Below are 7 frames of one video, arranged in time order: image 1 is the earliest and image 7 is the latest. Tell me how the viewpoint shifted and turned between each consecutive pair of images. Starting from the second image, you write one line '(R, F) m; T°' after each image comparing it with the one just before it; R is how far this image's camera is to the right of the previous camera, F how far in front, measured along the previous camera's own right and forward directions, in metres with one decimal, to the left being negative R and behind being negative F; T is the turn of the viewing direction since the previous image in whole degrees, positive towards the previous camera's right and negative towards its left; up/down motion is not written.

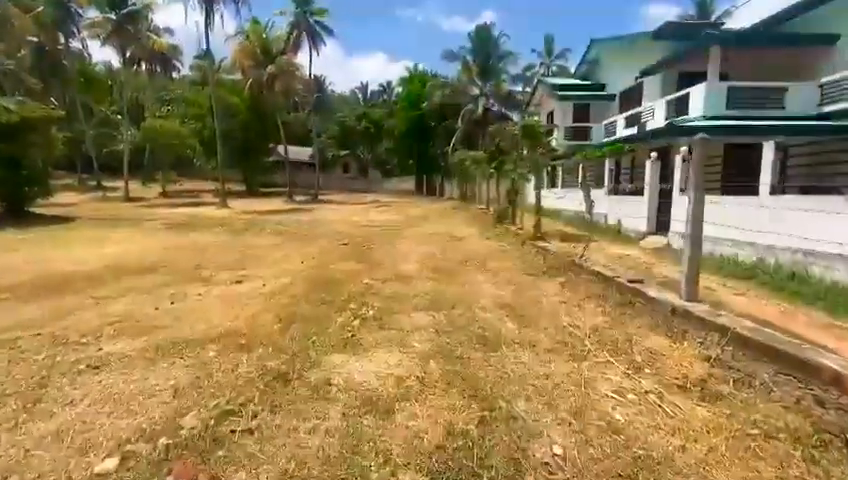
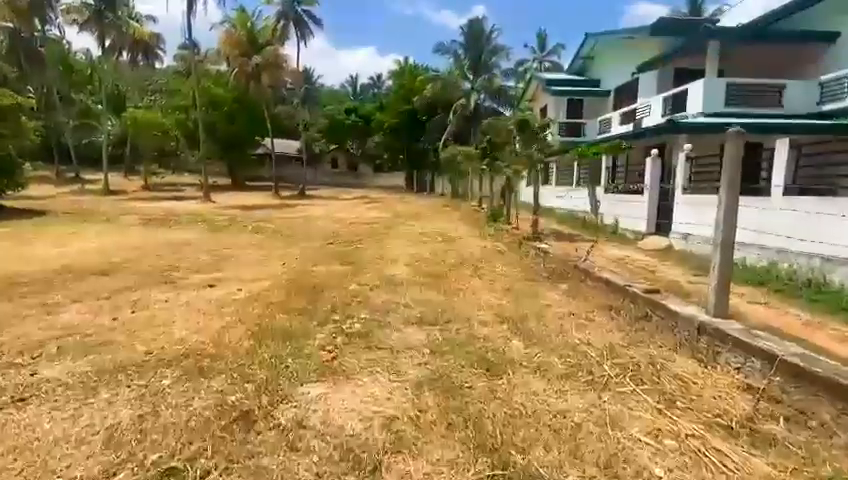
(-0.1, +0.8) m; +1°
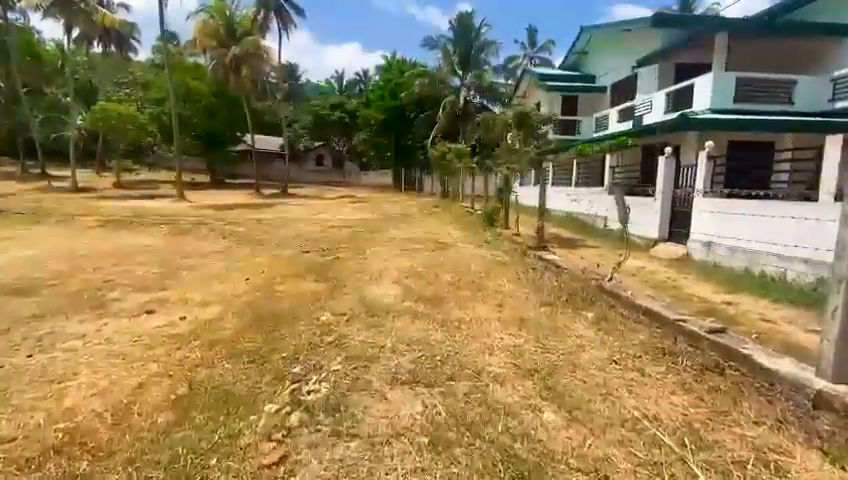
(-0.1, +1.6) m; +2°
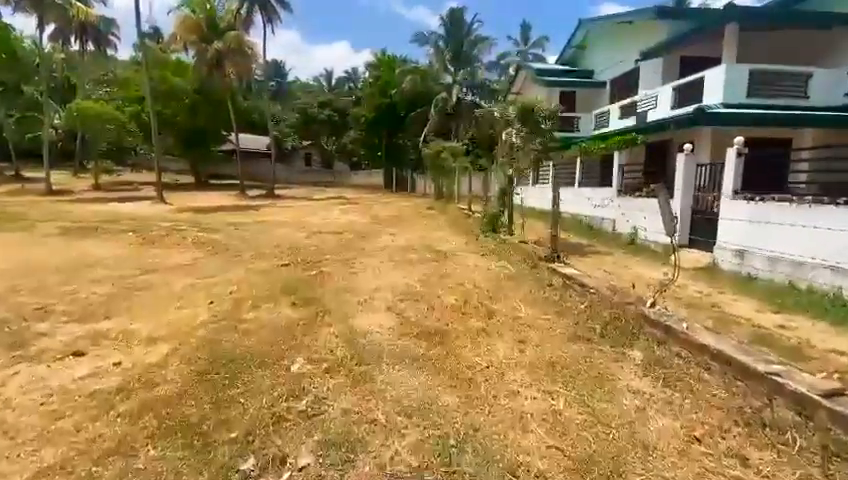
(-0.1, +1.4) m; +1°
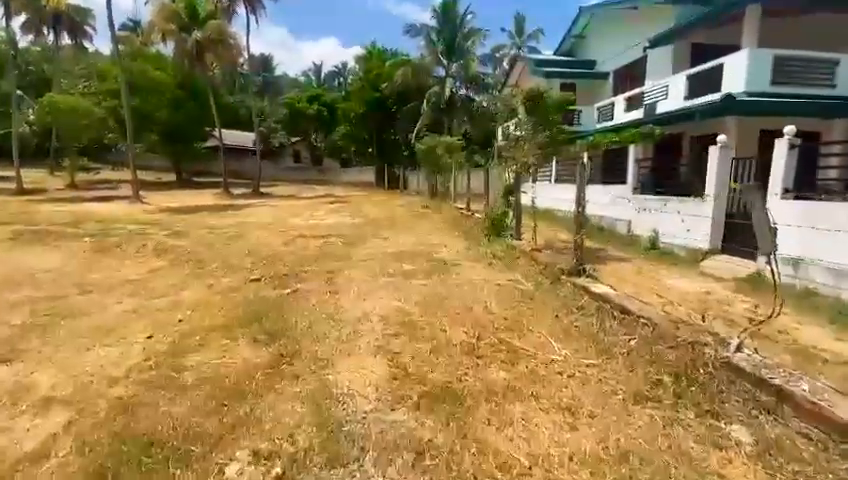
(-0.1, +1.6) m; +1°
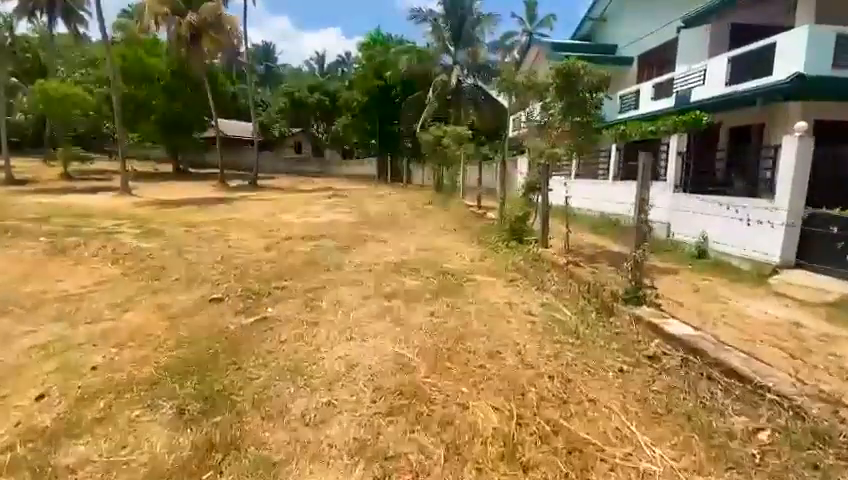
(-0.1, +1.9) m; -1°
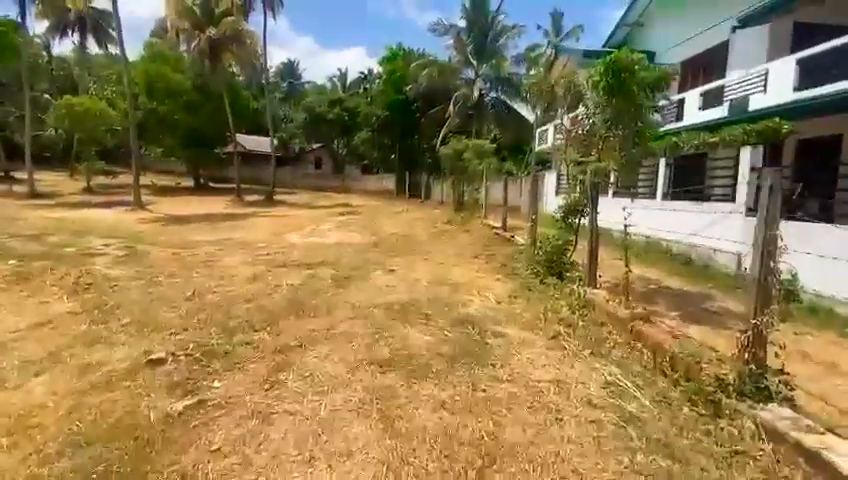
(+0.1, +1.8) m; -3°
